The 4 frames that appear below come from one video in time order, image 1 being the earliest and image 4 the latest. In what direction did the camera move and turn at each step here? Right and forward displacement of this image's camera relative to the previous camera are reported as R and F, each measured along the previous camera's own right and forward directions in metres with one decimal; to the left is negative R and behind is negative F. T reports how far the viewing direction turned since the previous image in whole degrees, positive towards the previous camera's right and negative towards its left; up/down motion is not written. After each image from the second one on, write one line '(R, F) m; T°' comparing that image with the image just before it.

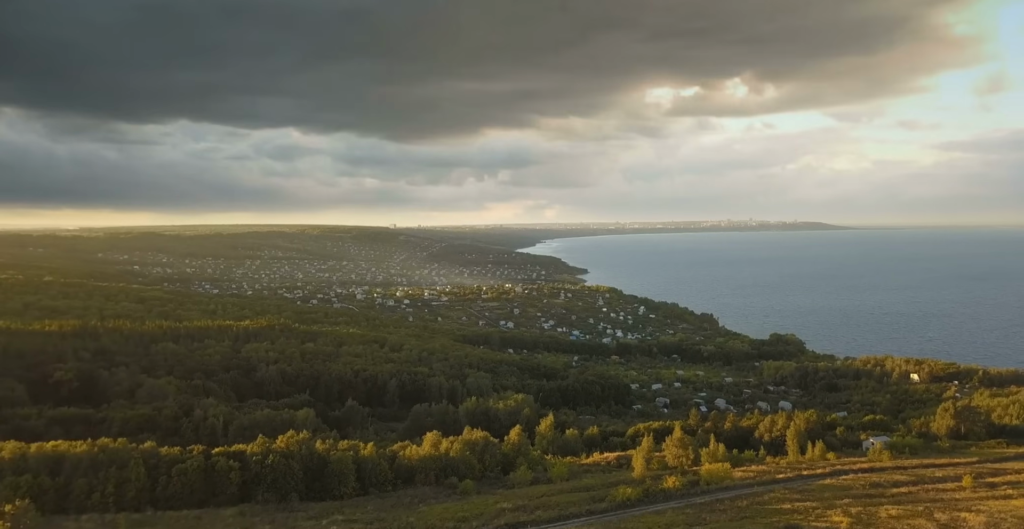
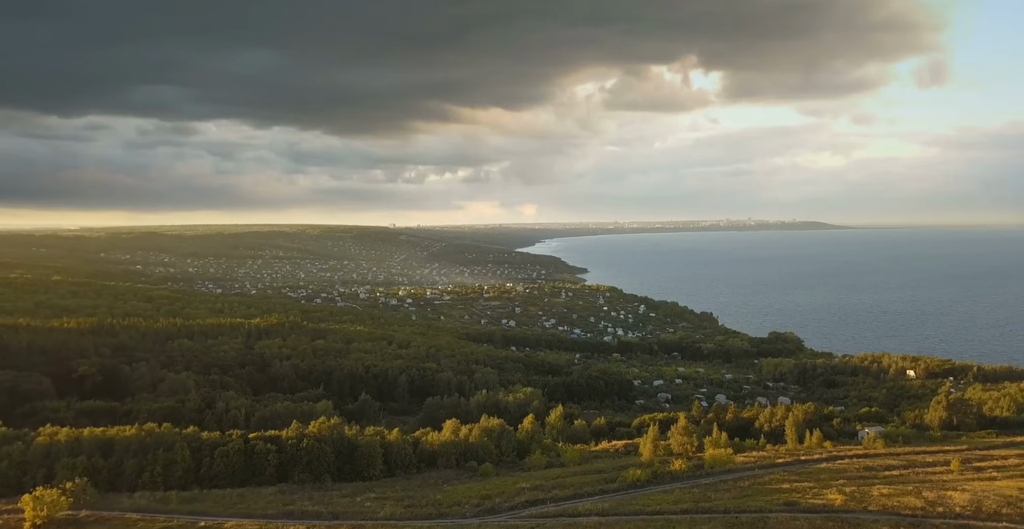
(-0.7, -2.1) m; 0°
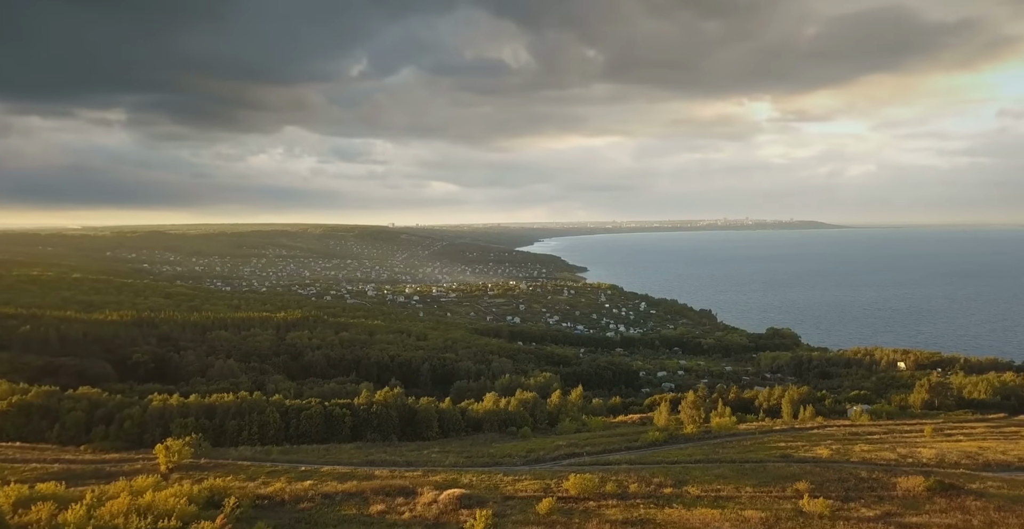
(-1.8, -5.4) m; 0°
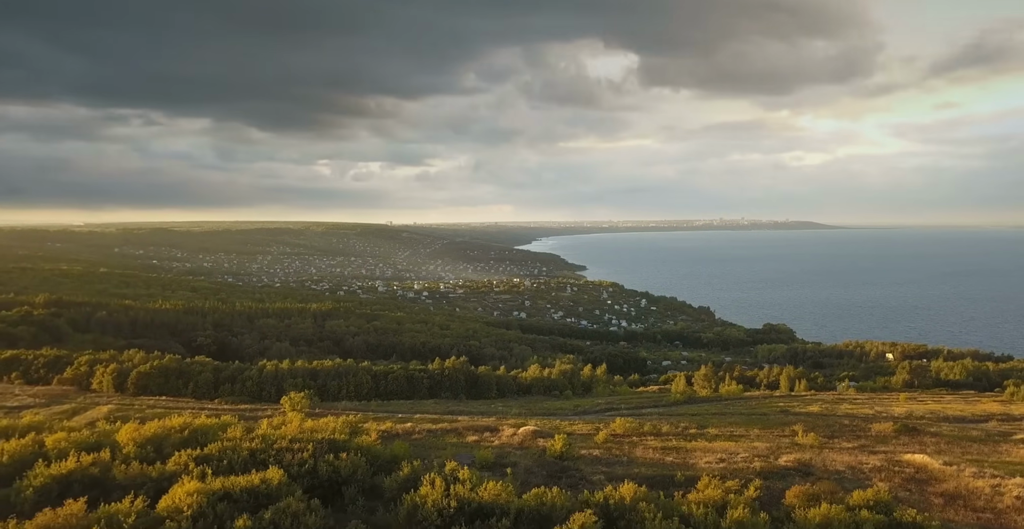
(-2.8, -7.7) m; 0°
